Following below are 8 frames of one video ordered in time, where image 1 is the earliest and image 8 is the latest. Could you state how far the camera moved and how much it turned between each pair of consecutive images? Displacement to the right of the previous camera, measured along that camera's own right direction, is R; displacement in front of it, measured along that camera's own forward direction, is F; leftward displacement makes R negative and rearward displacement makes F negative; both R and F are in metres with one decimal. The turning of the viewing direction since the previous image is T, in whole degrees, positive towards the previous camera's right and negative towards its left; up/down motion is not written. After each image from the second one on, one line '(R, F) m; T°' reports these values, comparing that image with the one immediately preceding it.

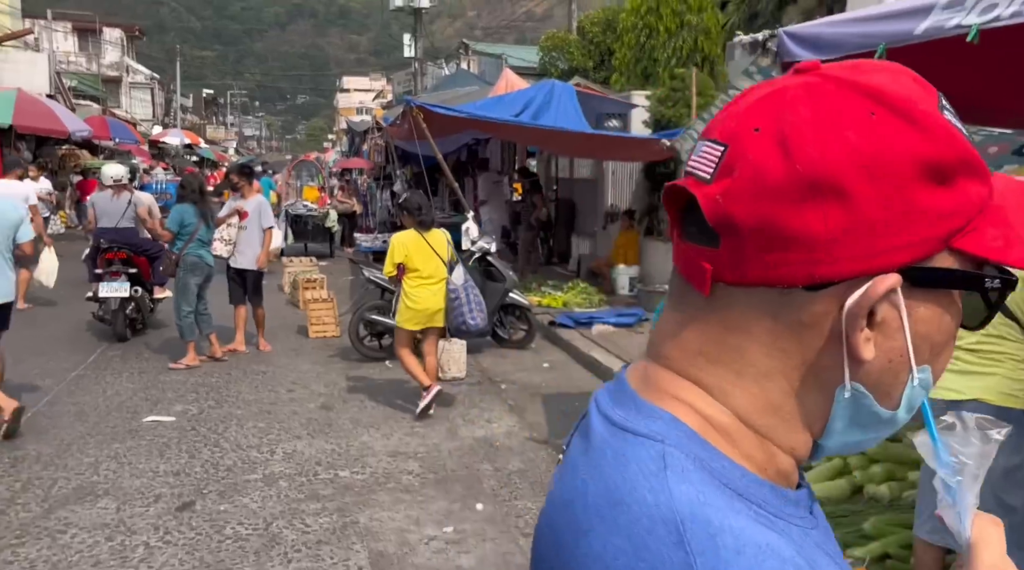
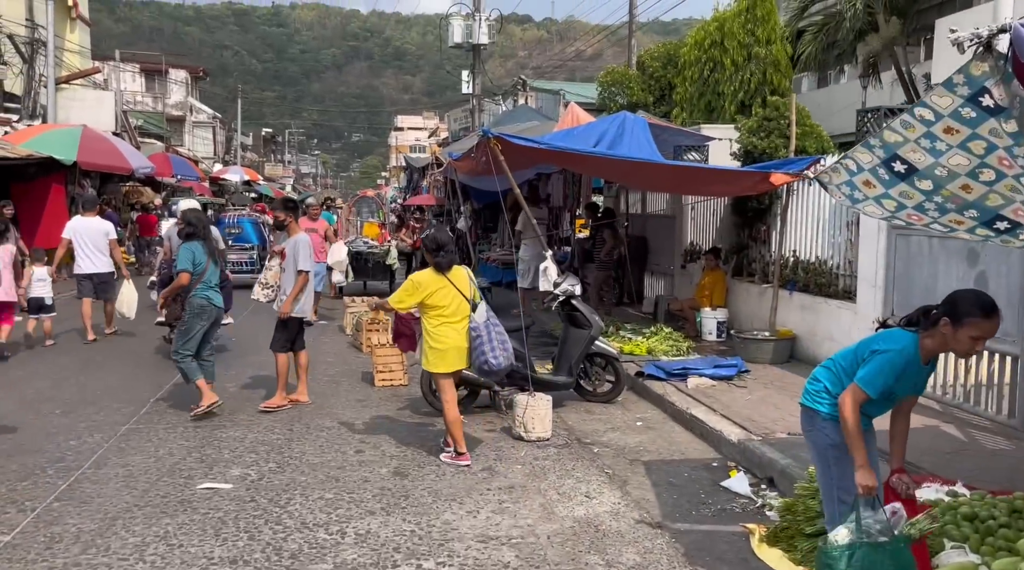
(-0.3, +0.8) m; -3°
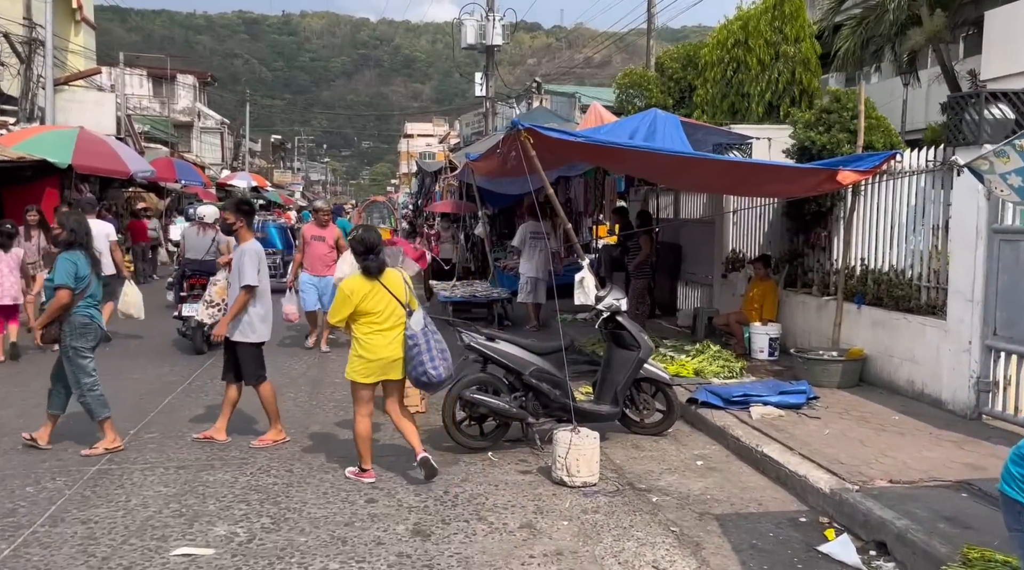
(-0.2, +1.0) m; -1°
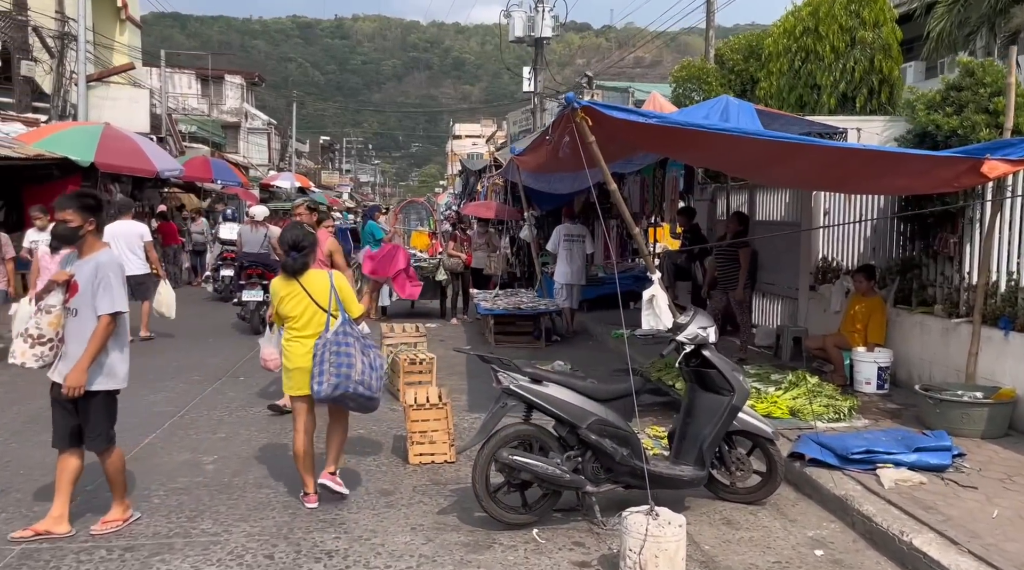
(0.0, +1.5) m; -3°
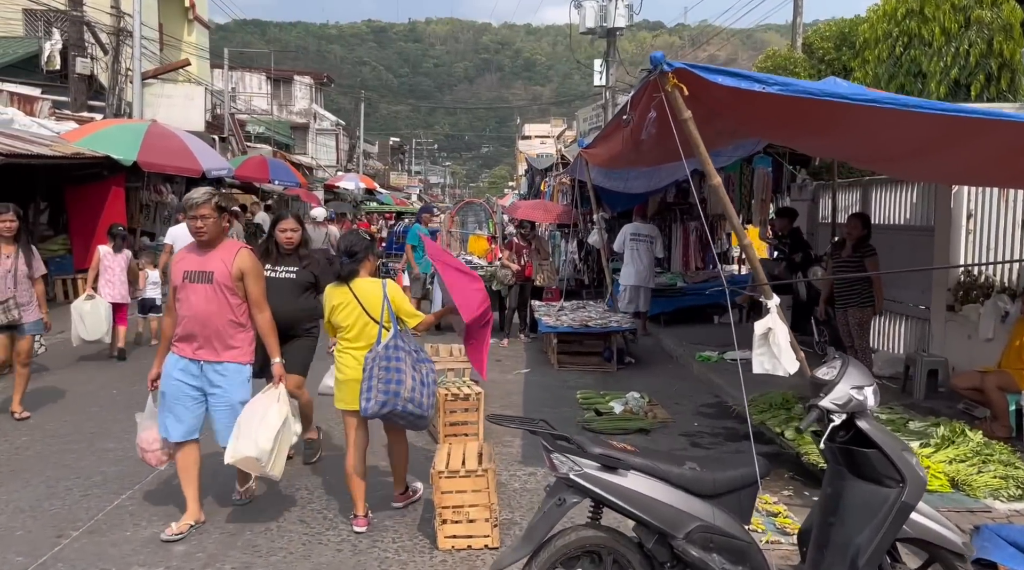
(0.0, +1.5) m; -5°
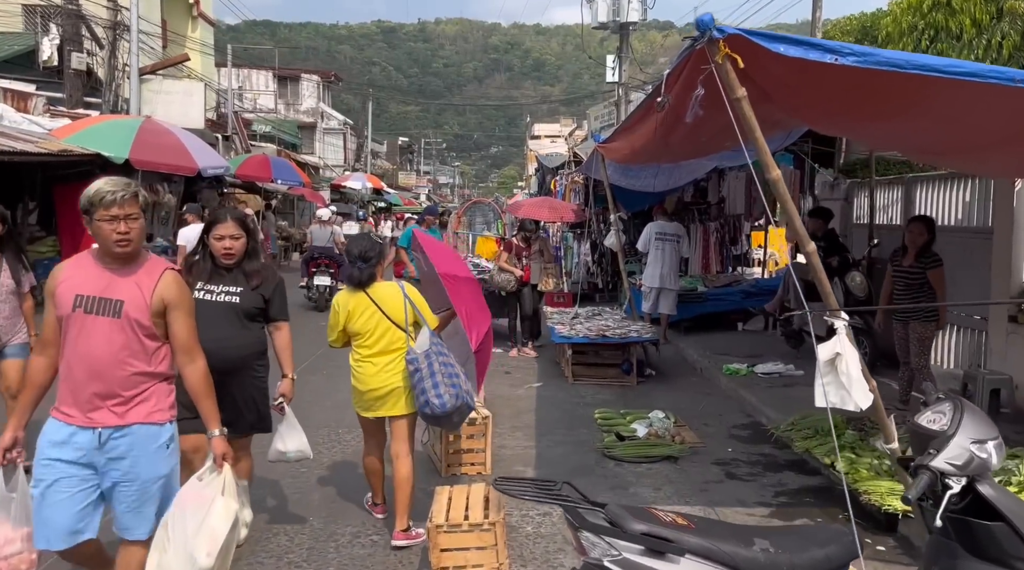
(0.0, +0.8) m; -1°
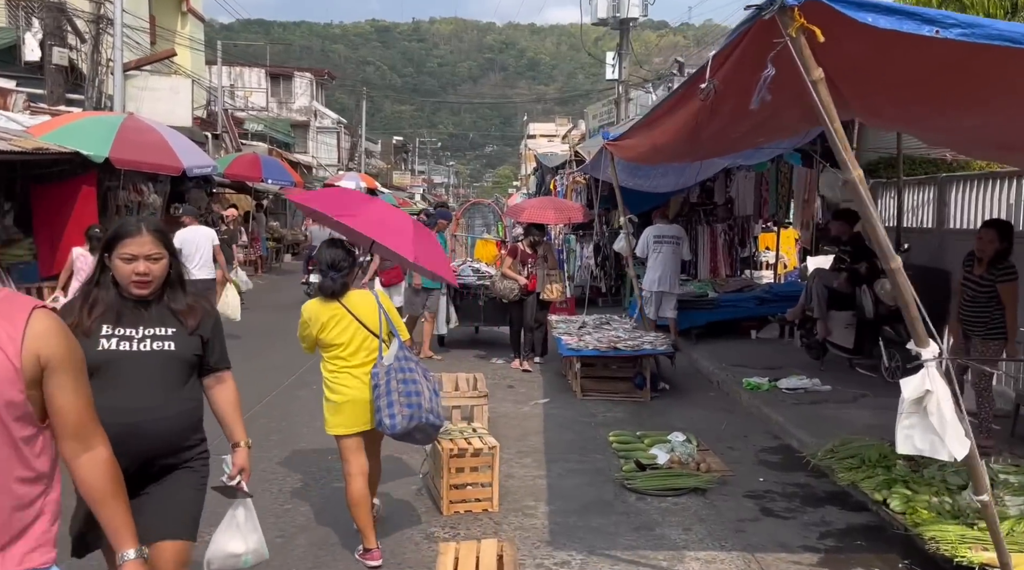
(-0.1, +0.6) m; 0°
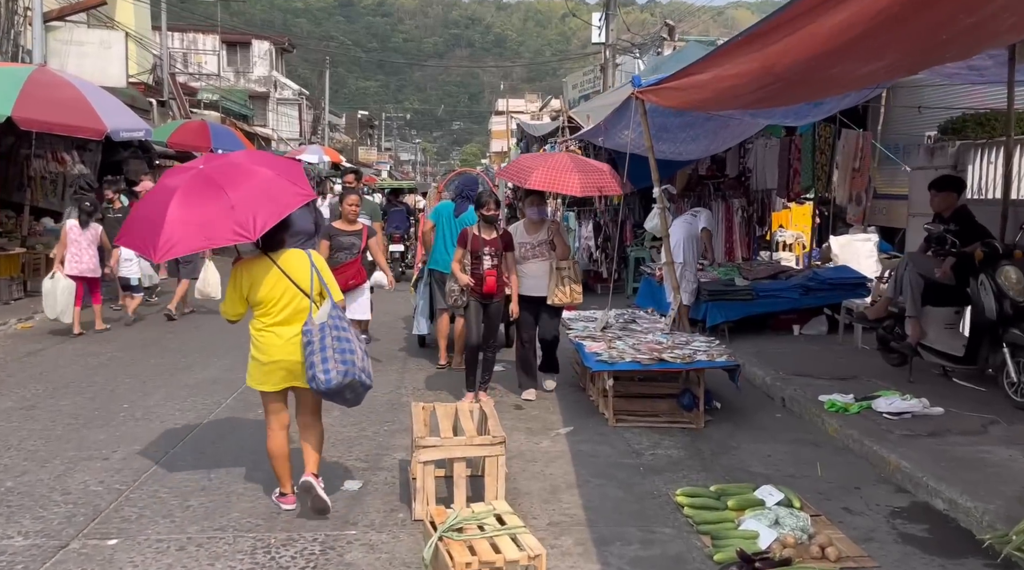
(-0.3, +2.1) m; +2°
